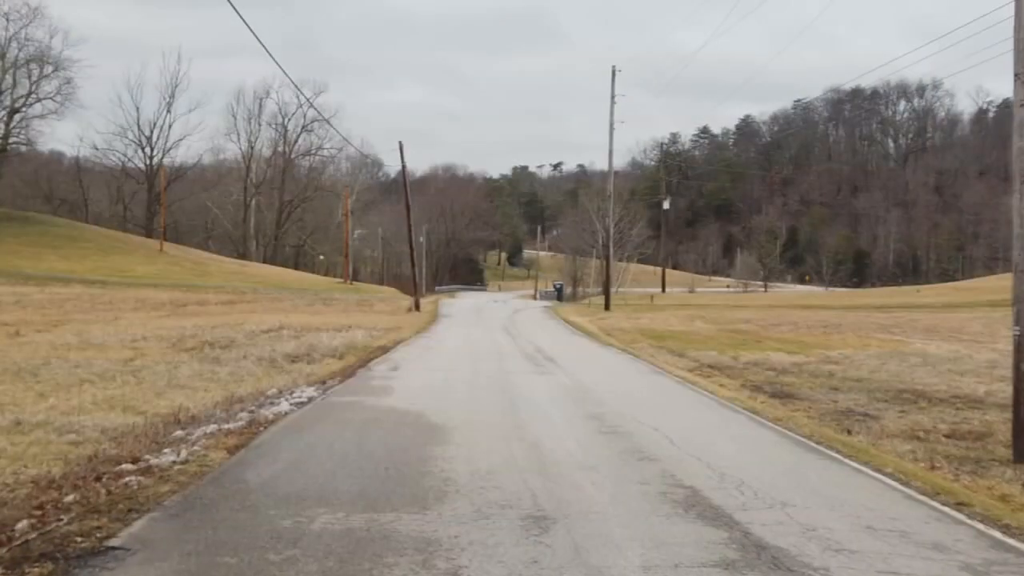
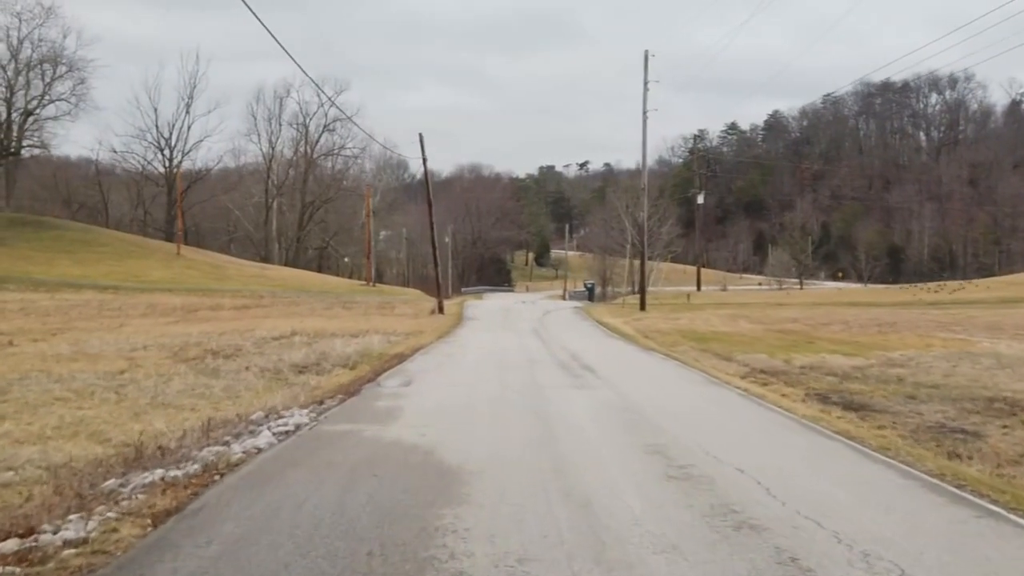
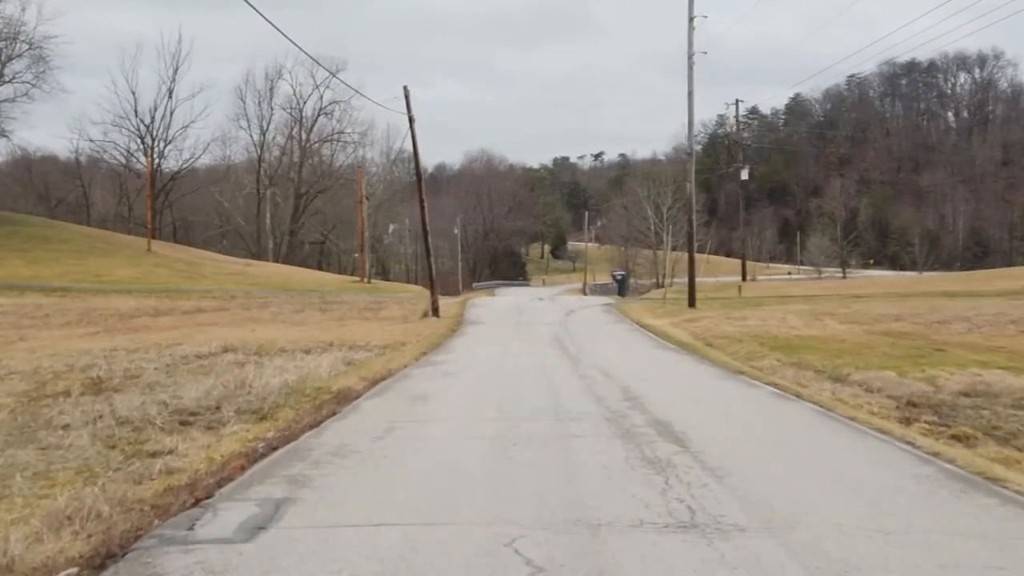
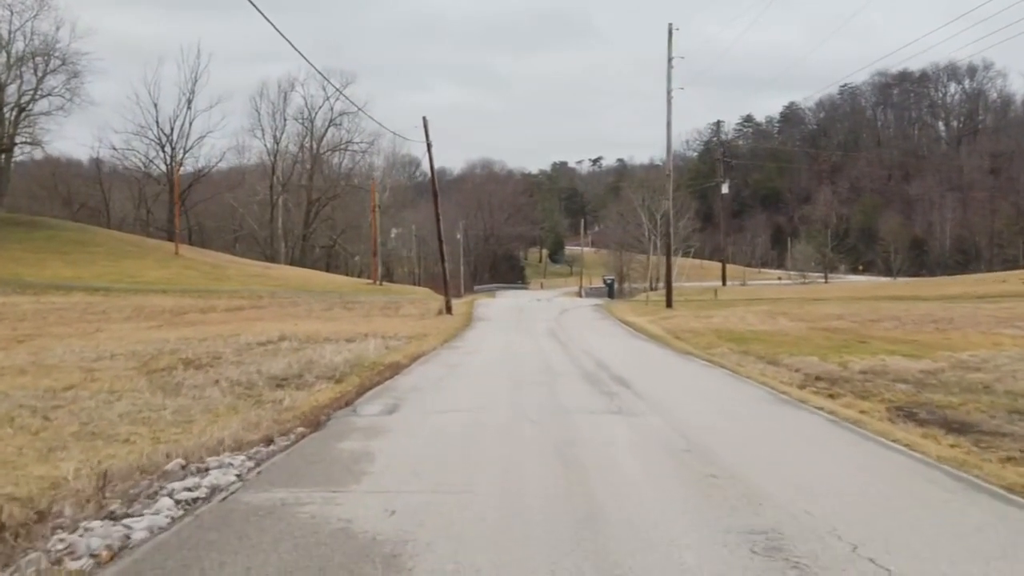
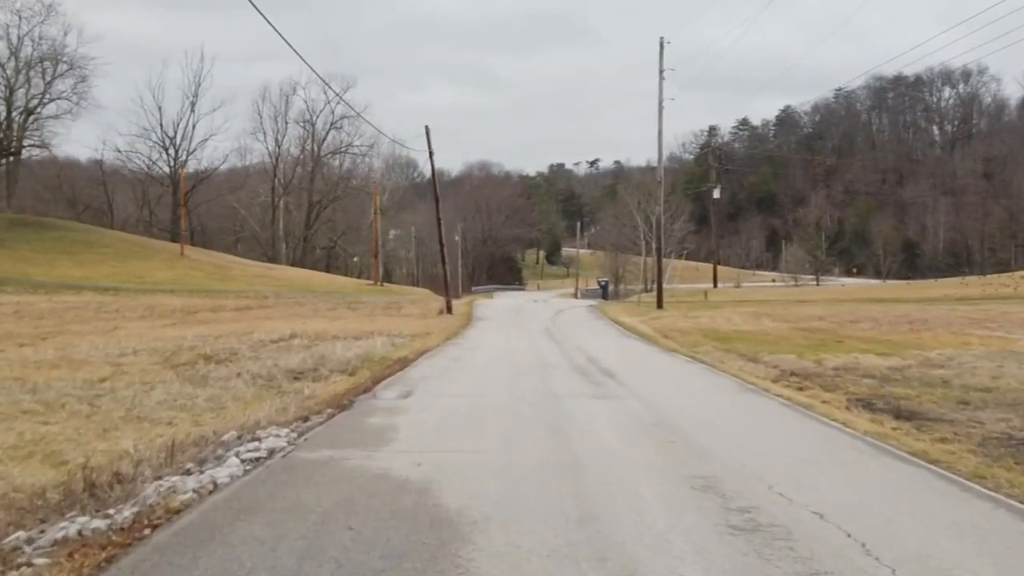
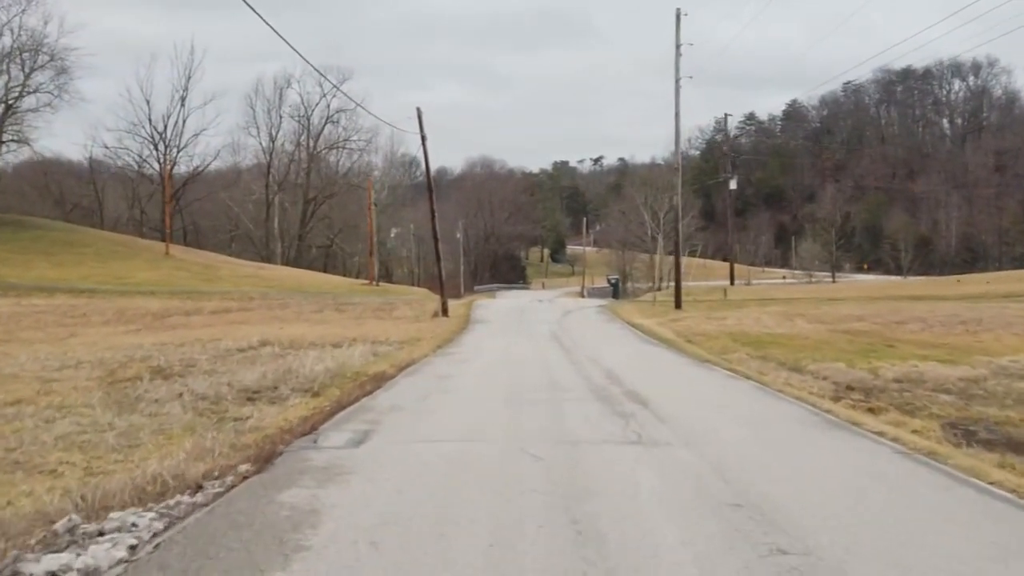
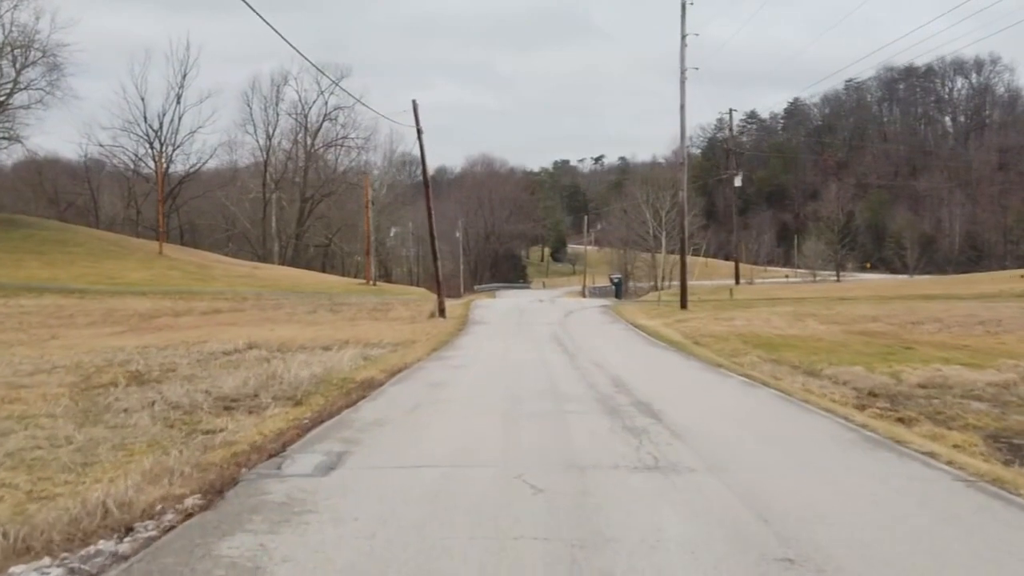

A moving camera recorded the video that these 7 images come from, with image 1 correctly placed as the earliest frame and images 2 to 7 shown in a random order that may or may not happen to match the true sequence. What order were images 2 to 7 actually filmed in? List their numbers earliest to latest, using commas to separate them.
2, 5, 4, 6, 7, 3
